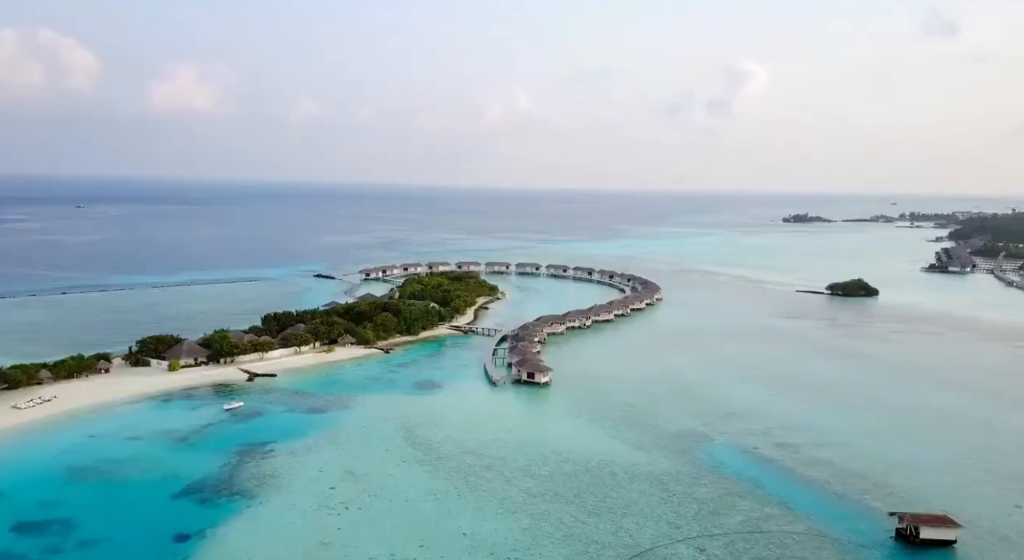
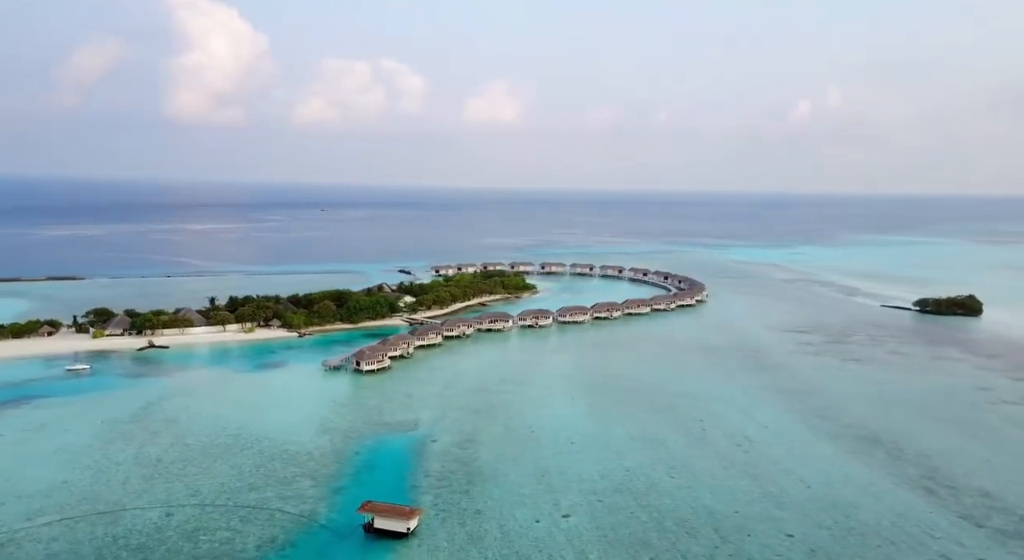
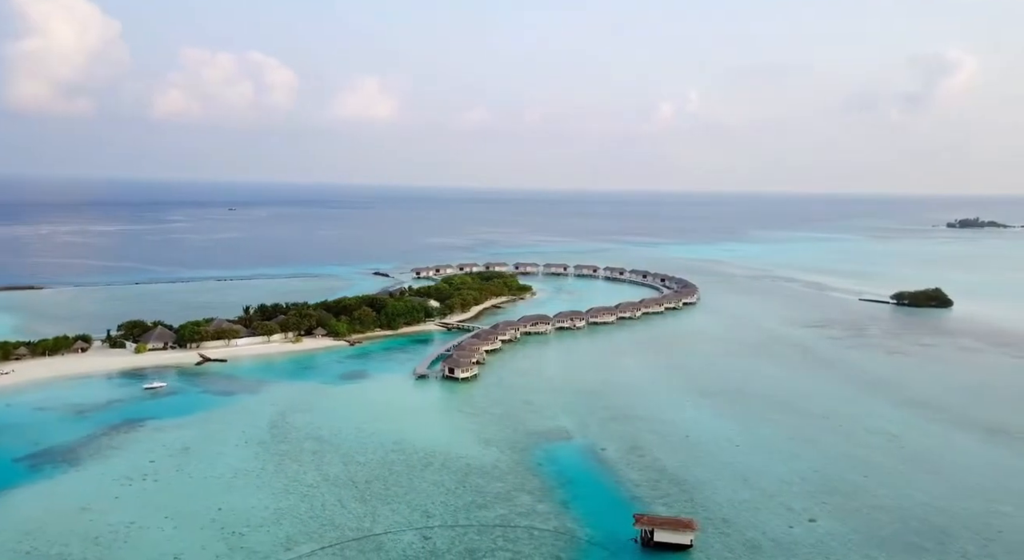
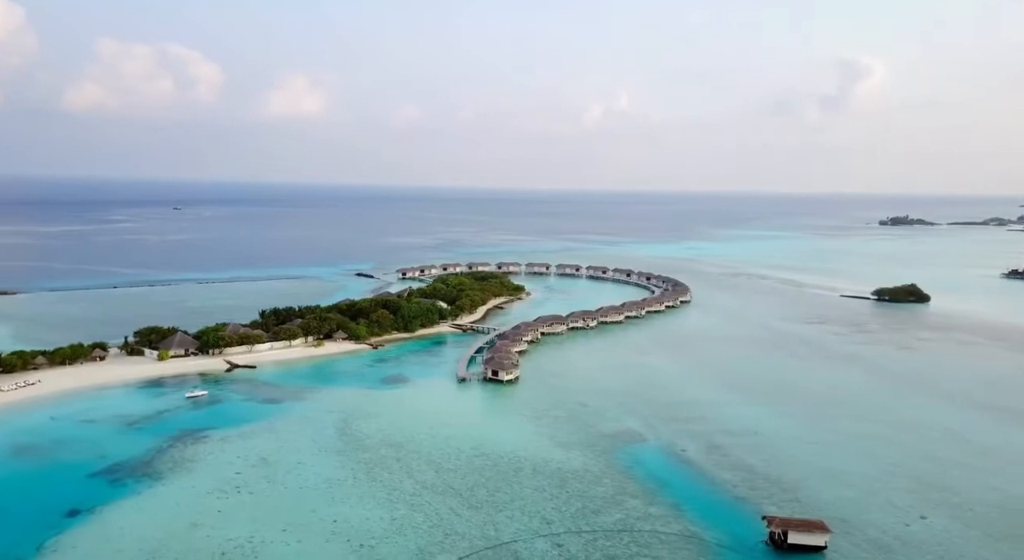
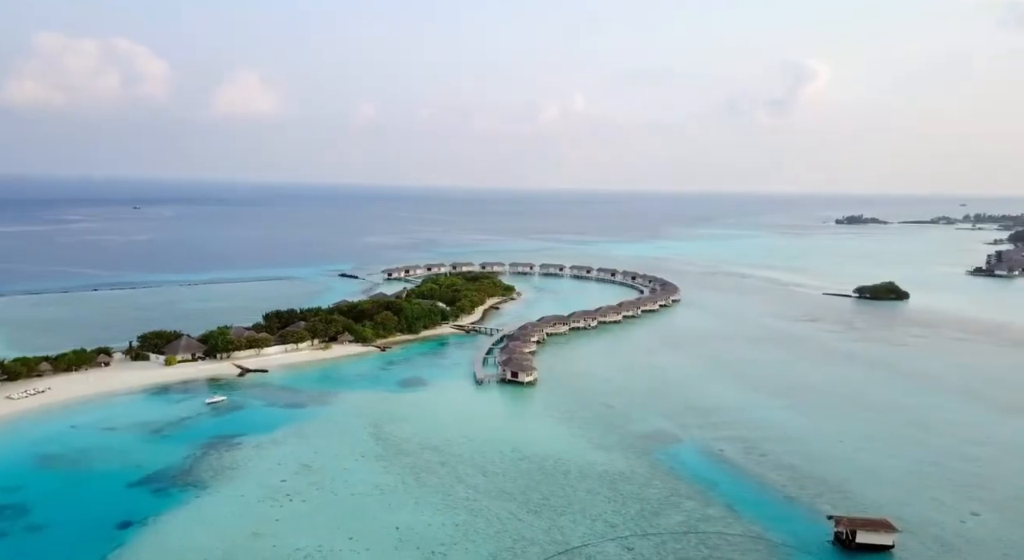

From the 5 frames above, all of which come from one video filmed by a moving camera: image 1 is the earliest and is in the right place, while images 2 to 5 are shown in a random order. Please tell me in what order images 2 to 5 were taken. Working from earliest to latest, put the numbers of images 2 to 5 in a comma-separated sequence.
5, 4, 3, 2
